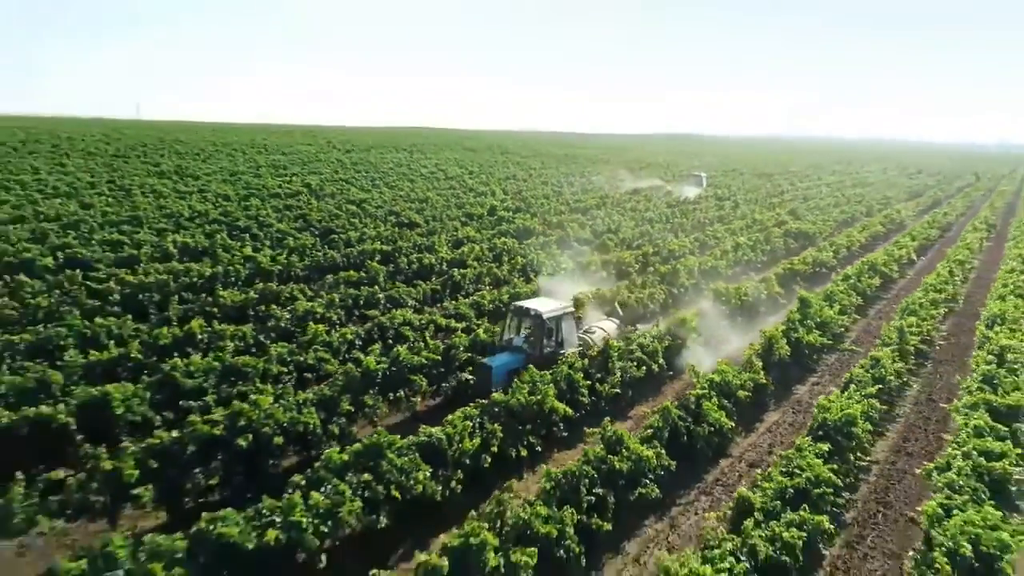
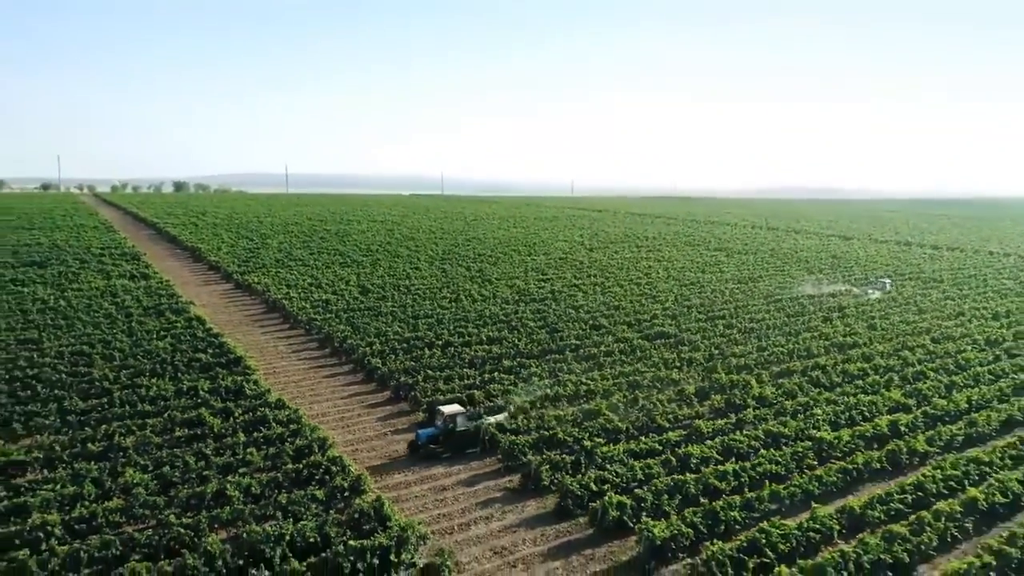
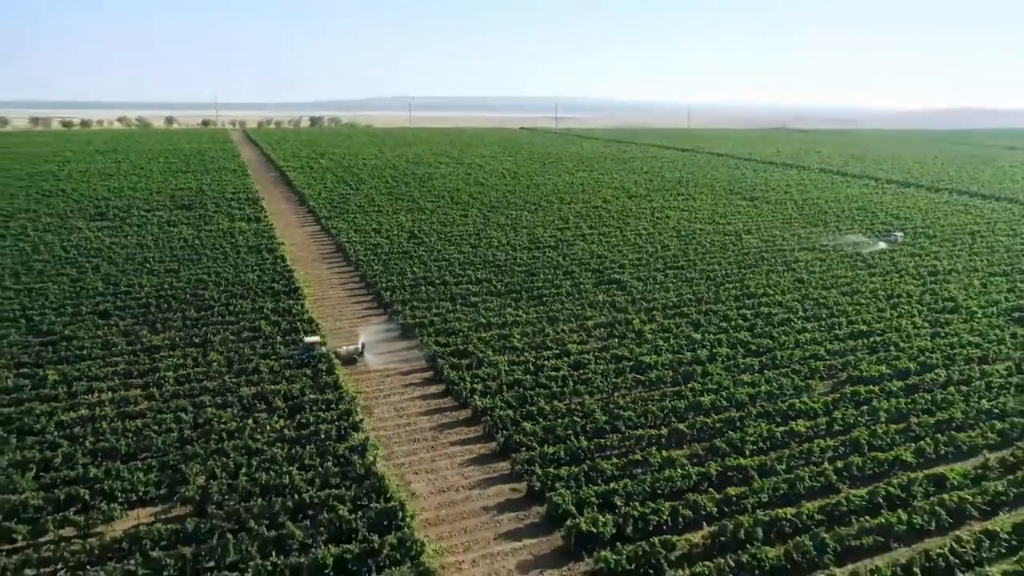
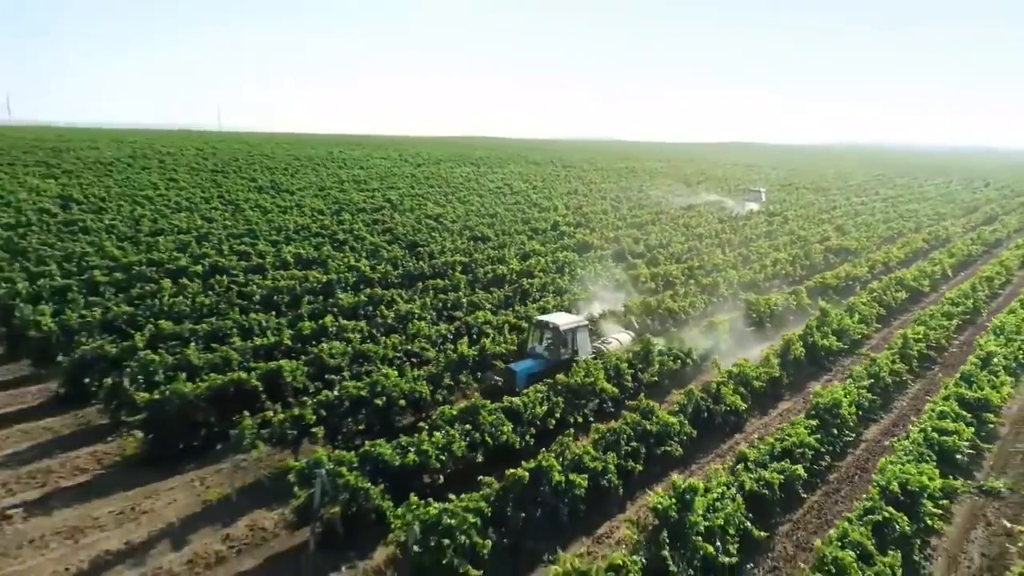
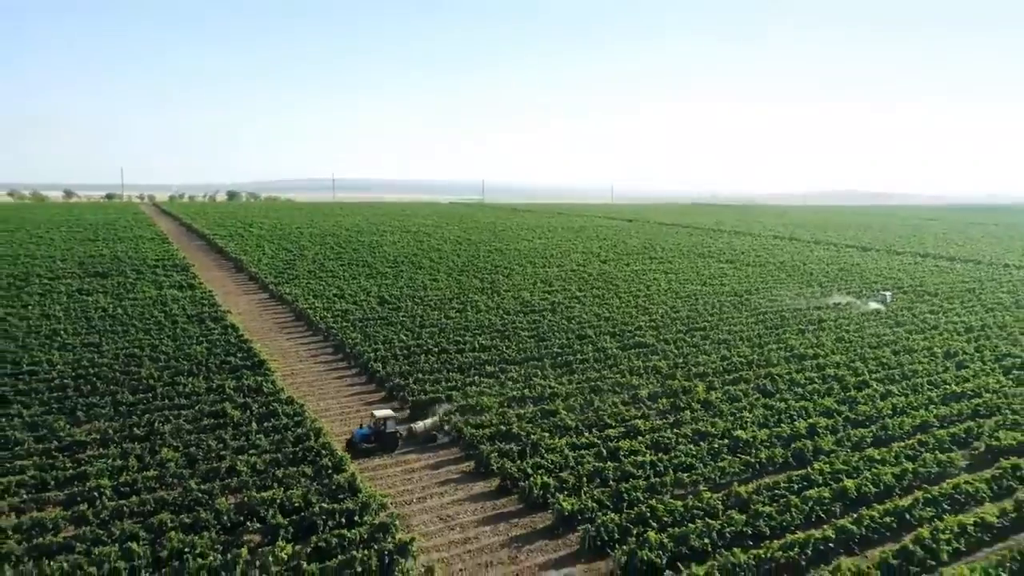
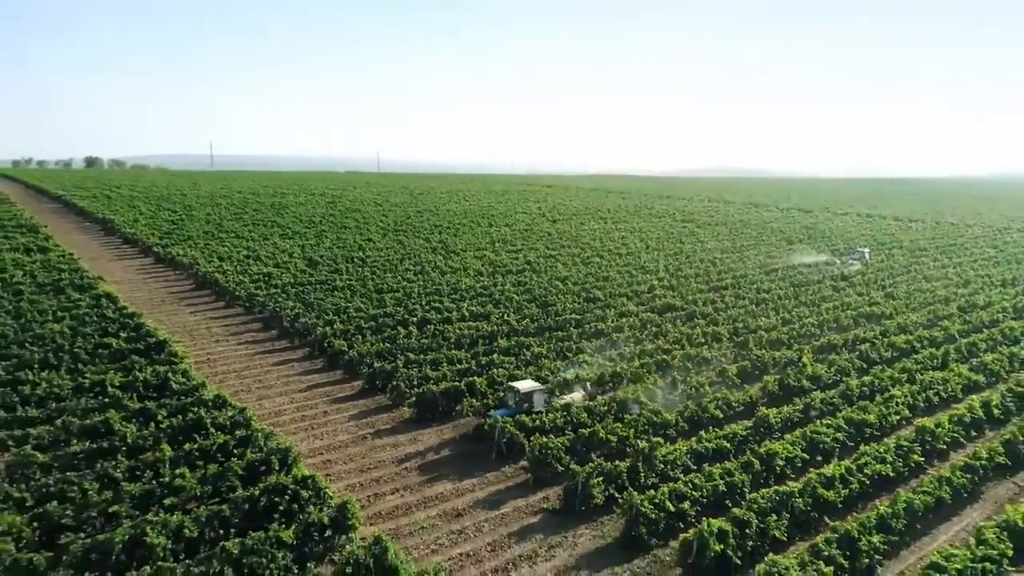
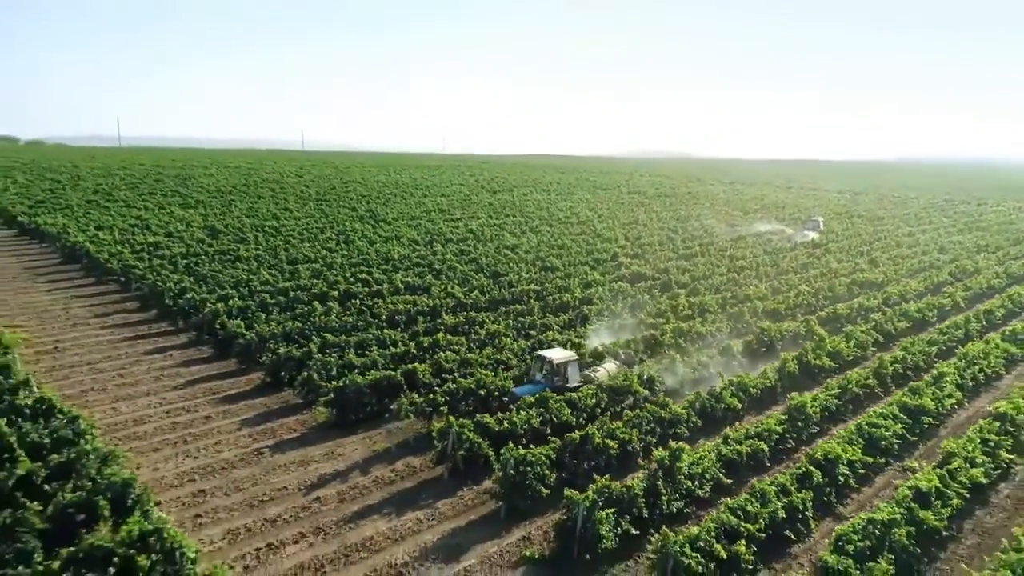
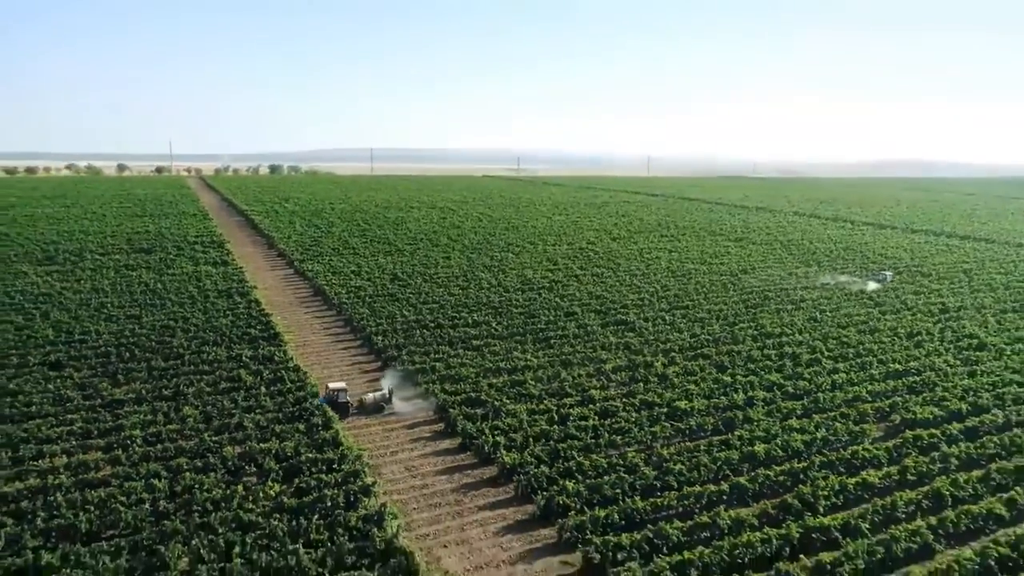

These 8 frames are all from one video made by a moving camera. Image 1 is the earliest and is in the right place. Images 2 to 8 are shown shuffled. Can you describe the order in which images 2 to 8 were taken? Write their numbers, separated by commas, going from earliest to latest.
4, 7, 6, 2, 5, 8, 3
